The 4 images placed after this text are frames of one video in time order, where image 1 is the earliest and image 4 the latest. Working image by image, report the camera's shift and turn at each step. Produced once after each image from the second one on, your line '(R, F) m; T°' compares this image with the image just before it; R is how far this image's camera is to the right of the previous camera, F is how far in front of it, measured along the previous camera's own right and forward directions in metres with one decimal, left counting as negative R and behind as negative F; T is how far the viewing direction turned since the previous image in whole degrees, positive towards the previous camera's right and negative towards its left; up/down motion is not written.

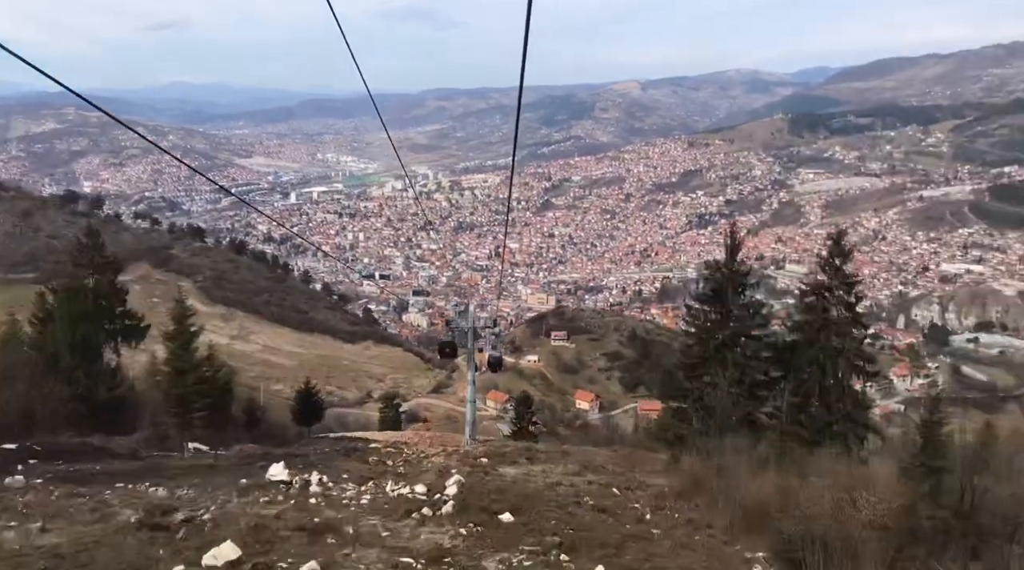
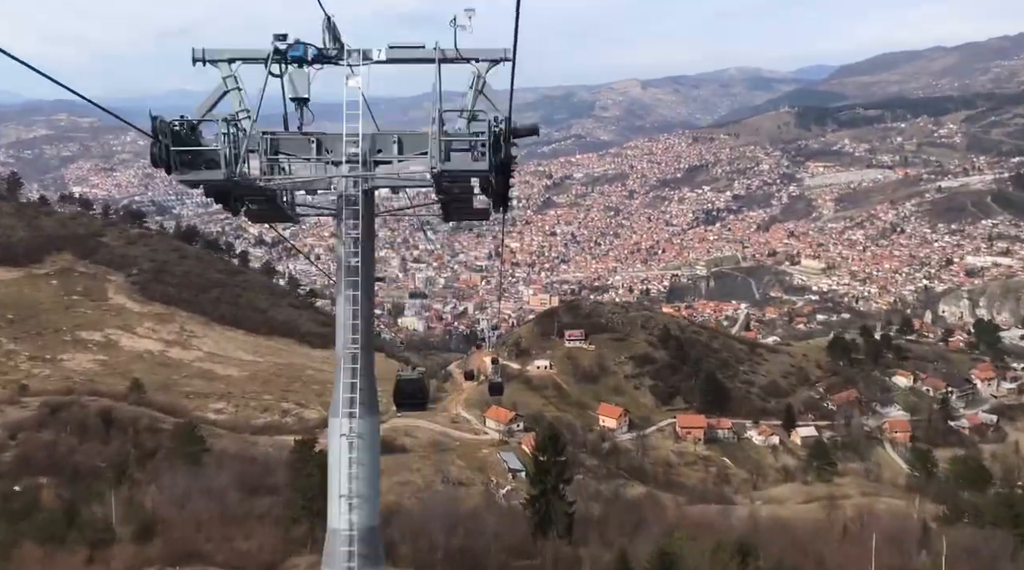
(-0.1, +8.0) m; 0°
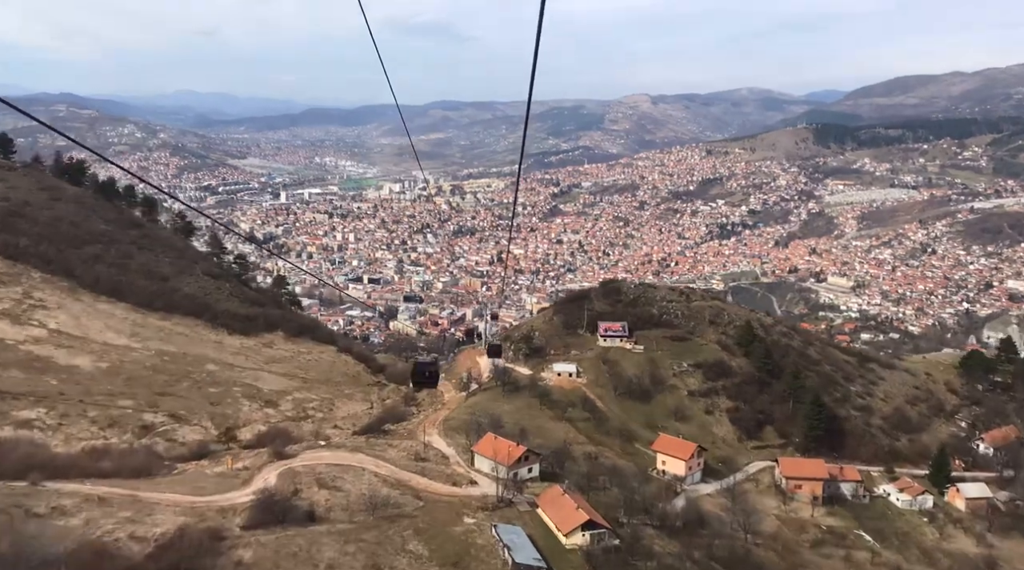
(-0.3, +11.4) m; 0°
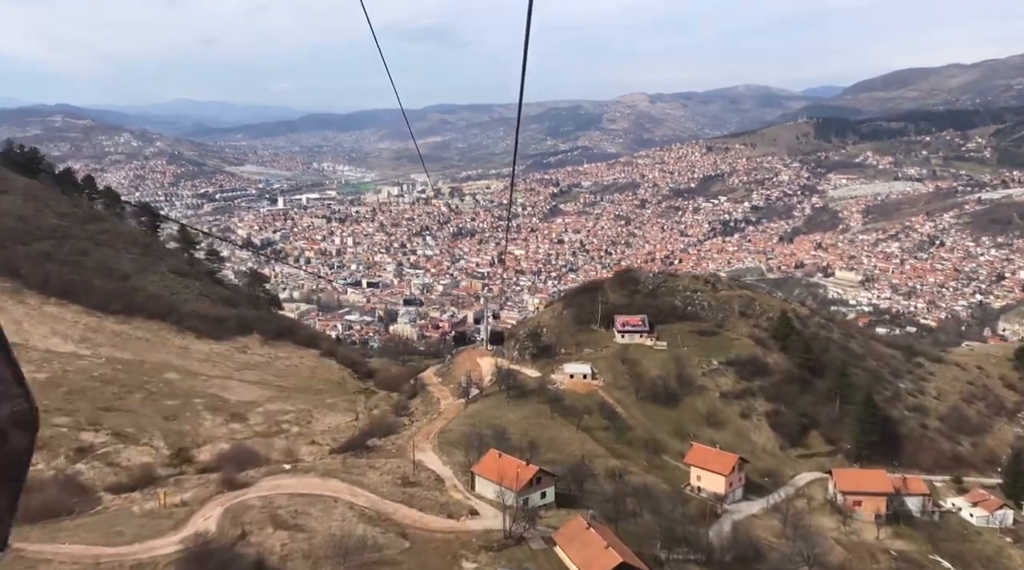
(-0.1, +2.9) m; 0°
